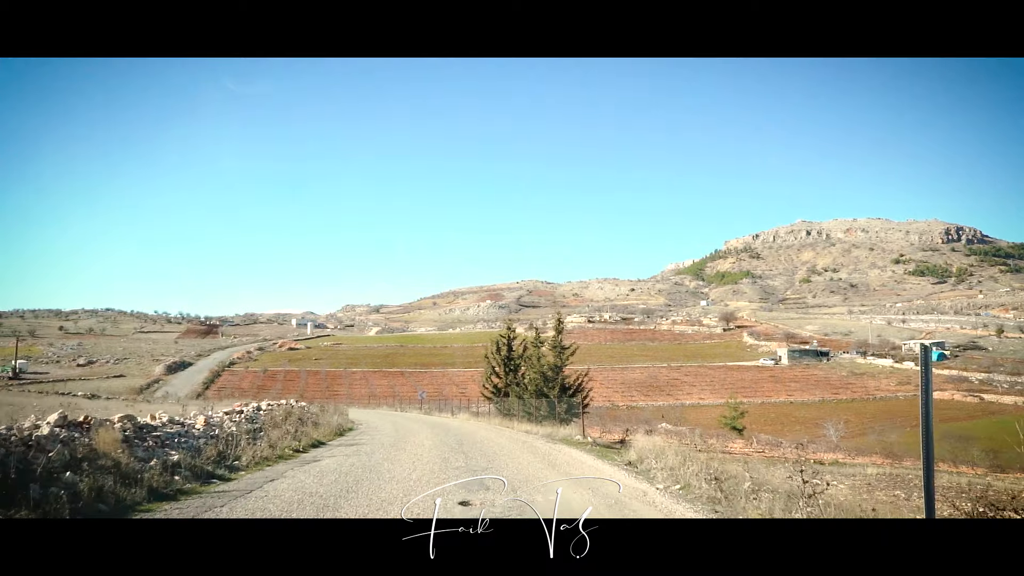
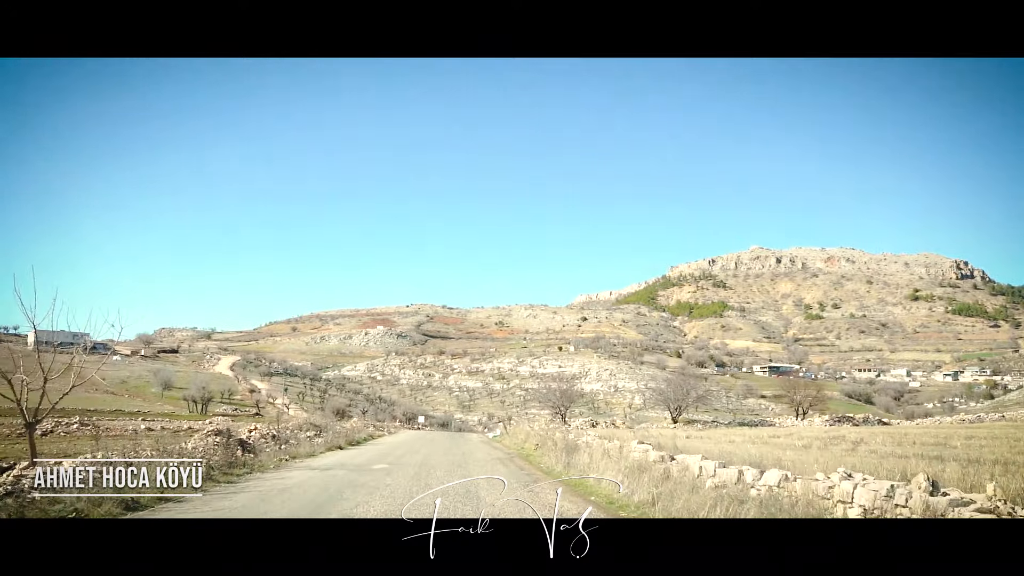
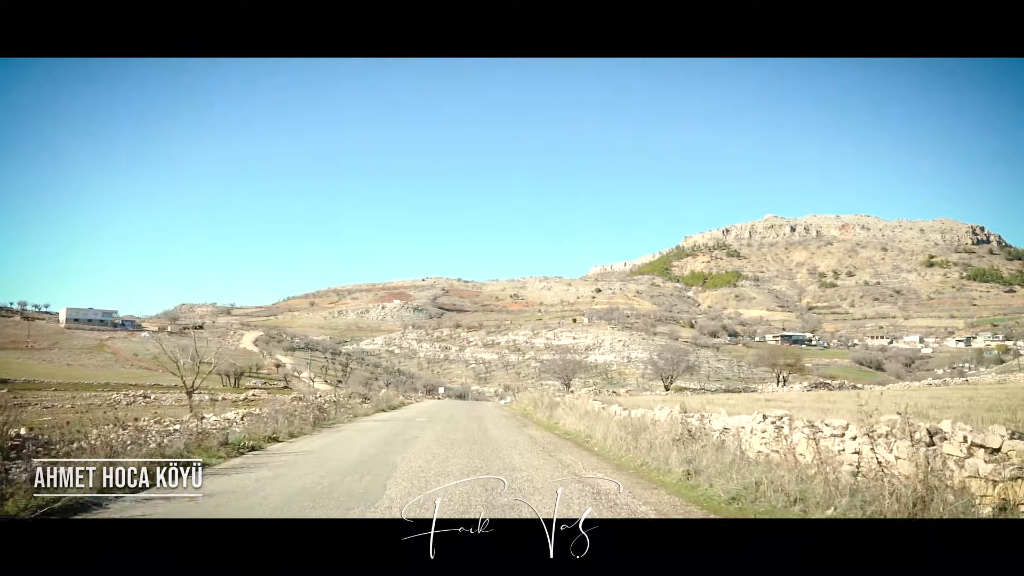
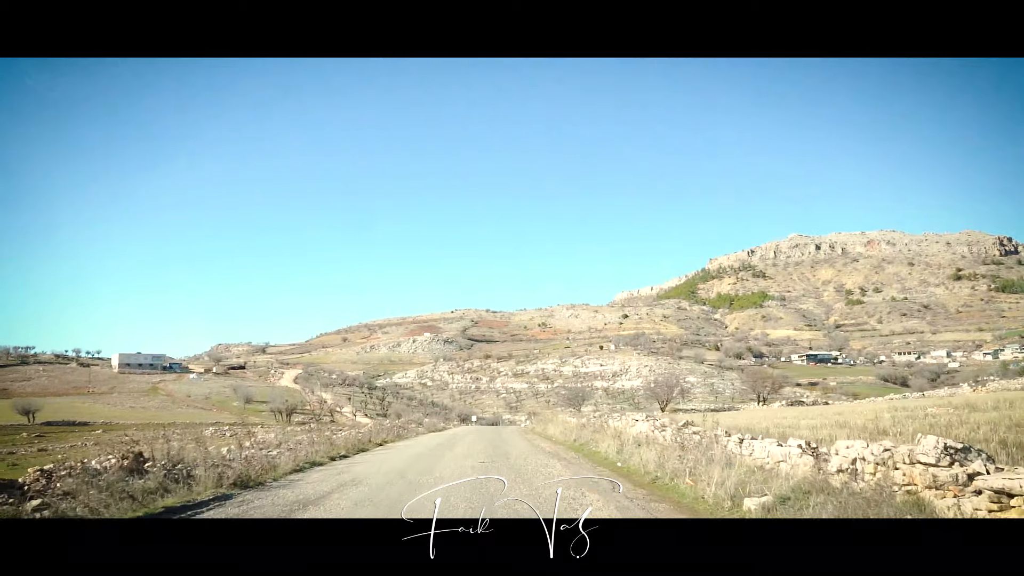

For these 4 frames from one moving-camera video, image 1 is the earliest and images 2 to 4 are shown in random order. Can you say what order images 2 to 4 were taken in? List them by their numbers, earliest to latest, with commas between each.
4, 3, 2
